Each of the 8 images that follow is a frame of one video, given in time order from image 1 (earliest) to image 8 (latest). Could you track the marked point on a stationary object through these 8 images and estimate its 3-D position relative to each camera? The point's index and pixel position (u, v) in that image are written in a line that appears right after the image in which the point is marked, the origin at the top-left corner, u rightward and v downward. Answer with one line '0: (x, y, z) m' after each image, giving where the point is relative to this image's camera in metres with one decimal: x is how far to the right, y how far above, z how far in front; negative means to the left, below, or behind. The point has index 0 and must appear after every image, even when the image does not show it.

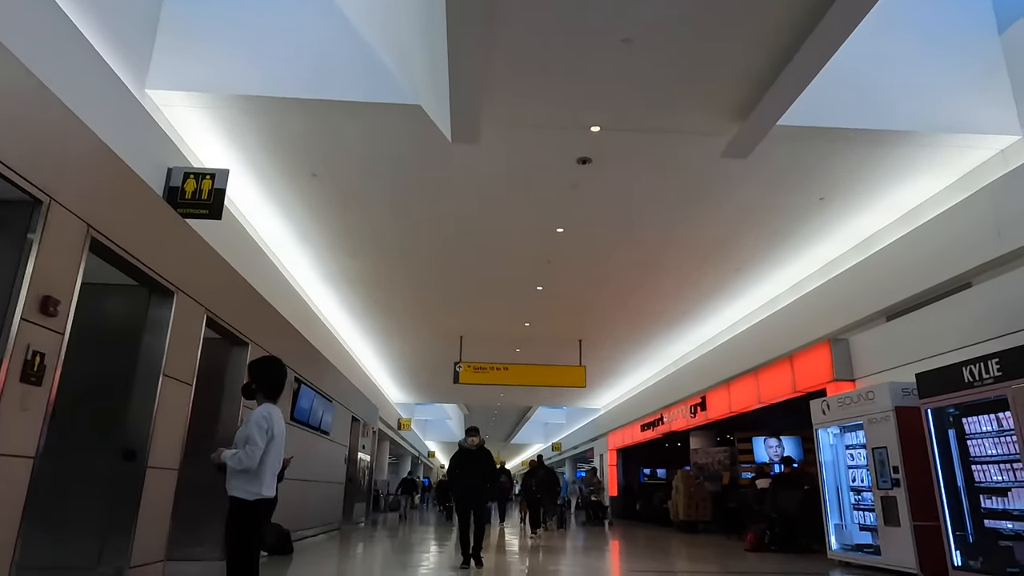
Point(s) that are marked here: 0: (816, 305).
0: (+3.1, -0.2, +7.0) m
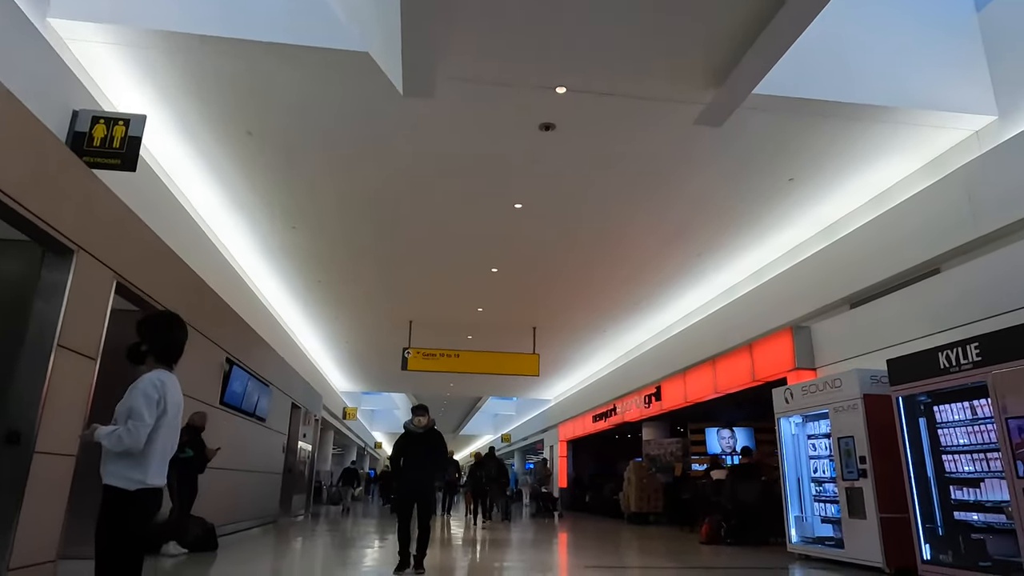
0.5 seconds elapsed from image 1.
0: (+2.7, 0.0, +6.8) m
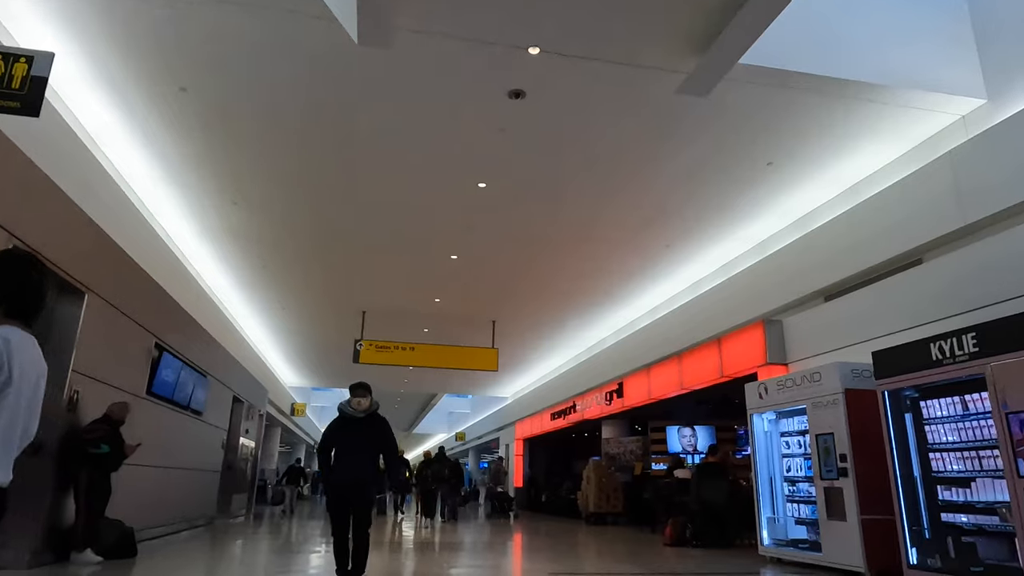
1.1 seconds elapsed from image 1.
0: (+2.3, 0.0, +6.6) m
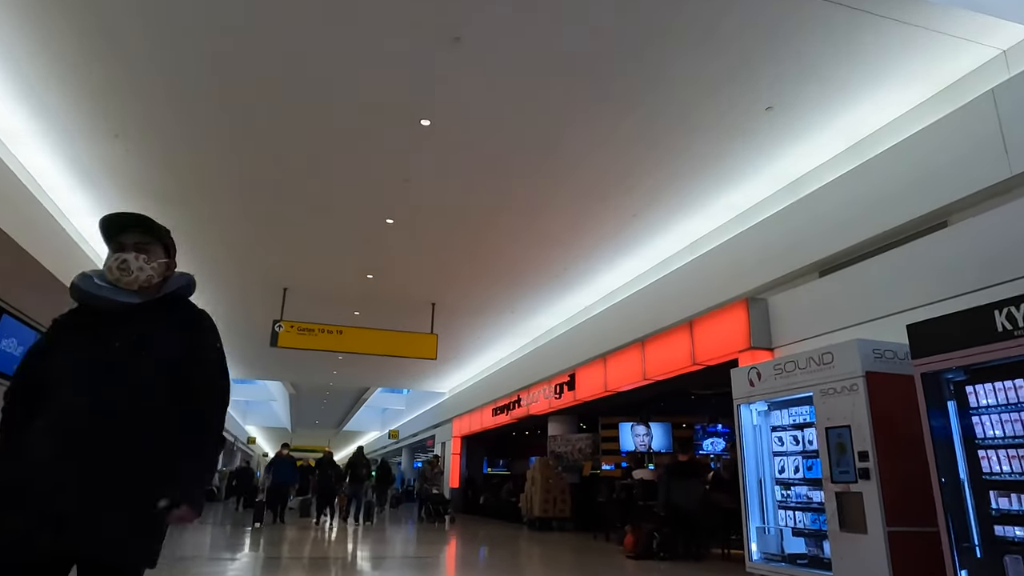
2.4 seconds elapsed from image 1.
0: (+1.8, +0.2, +5.8) m
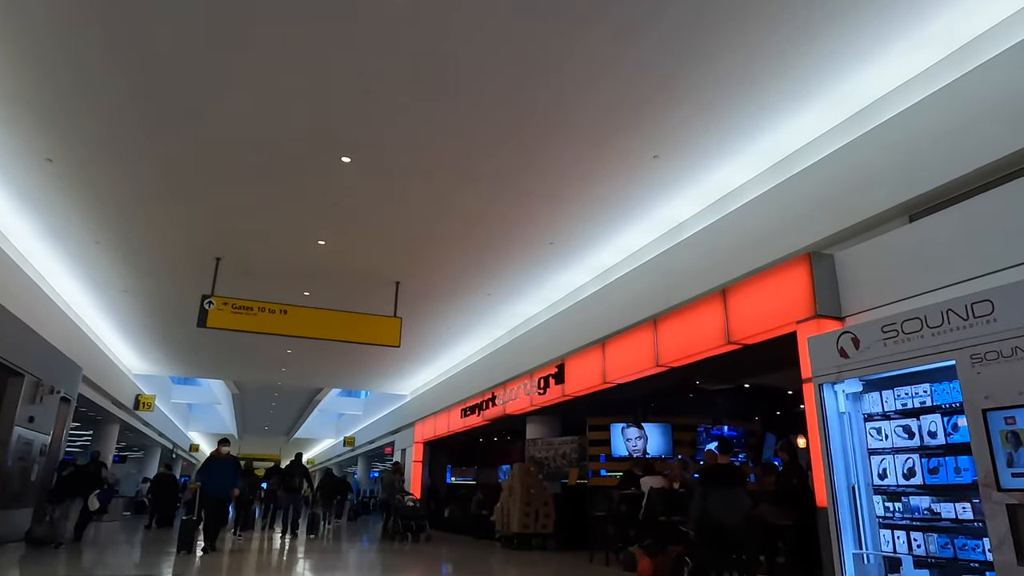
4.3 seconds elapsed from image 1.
0: (+1.8, +0.5, +4.6) m
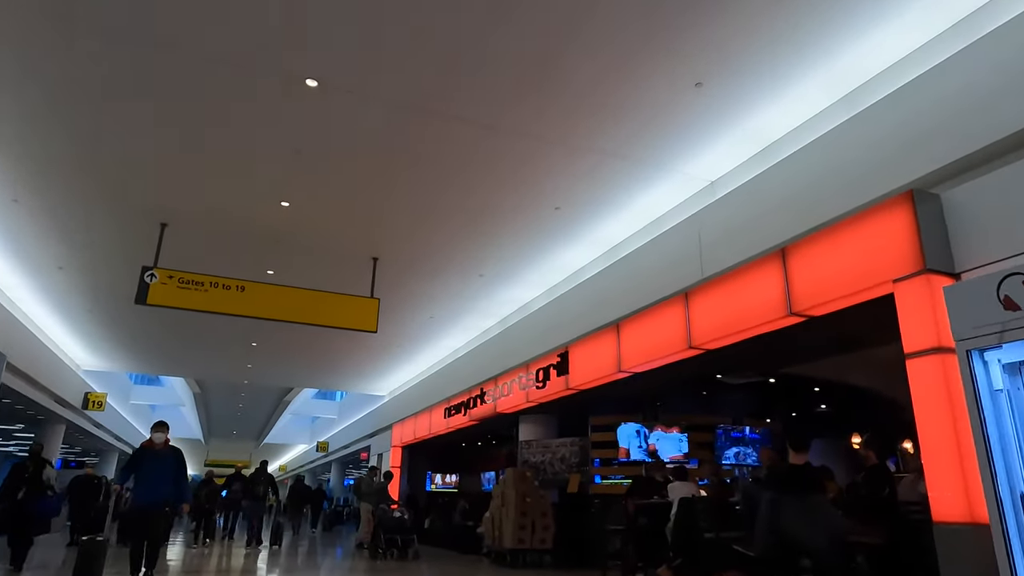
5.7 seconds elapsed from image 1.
0: (+1.8, +0.8, +3.7) m
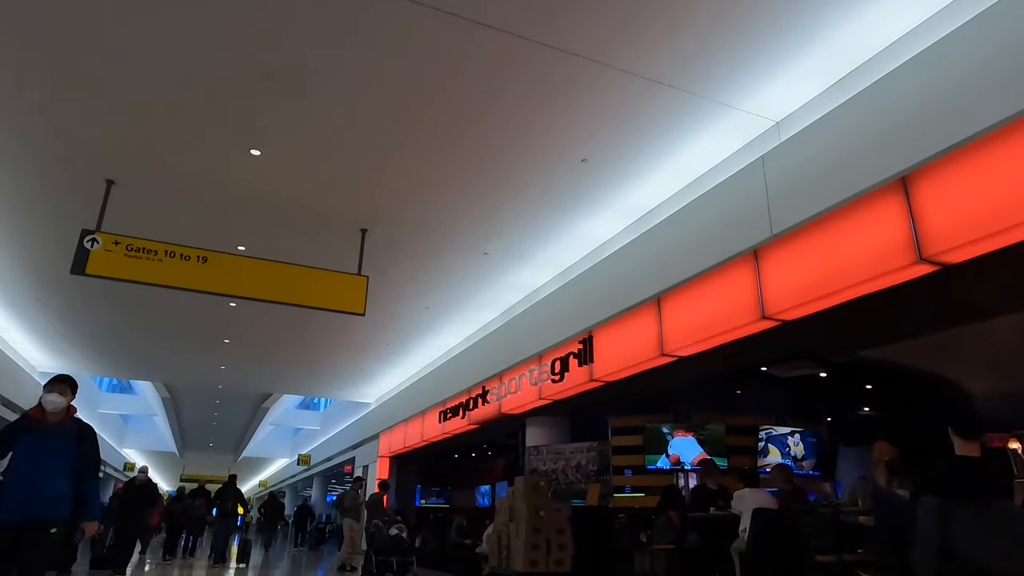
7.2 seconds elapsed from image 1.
0: (+2.0, +1.0, +2.8) m
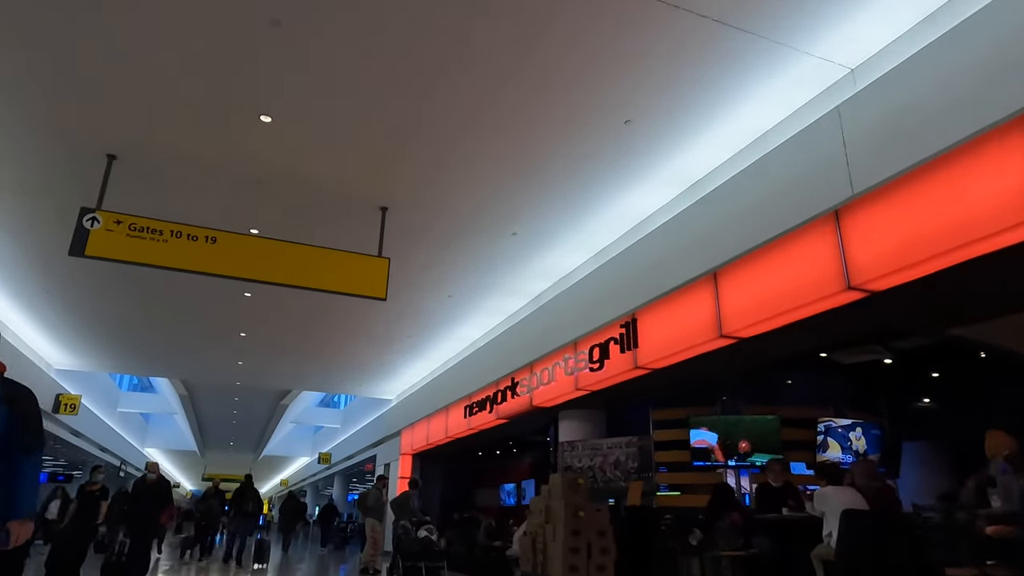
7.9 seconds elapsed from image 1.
0: (+2.1, +1.2, +2.3) m
